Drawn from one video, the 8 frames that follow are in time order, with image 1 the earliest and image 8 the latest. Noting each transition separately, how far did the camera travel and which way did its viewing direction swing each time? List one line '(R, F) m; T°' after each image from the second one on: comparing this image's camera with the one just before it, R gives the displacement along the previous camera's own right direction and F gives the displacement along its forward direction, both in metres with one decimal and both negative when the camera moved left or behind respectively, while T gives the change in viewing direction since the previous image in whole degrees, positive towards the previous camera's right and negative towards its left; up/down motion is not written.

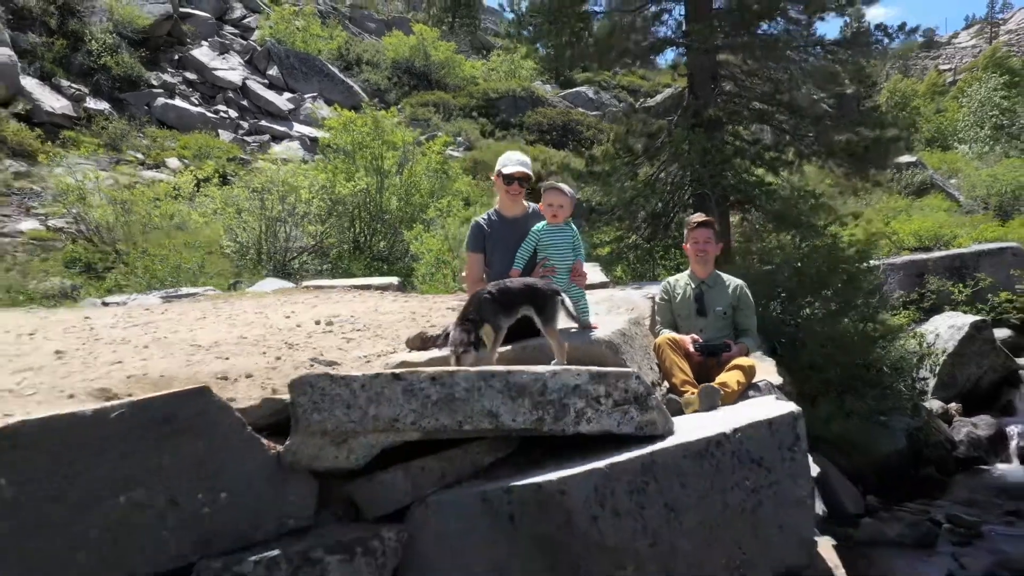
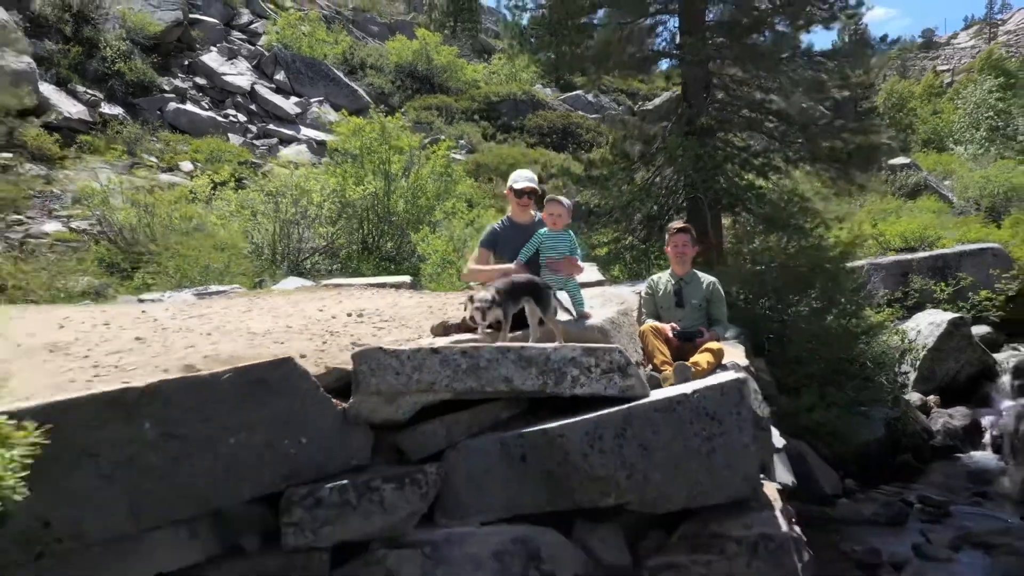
(0.0, -0.4) m; 0°
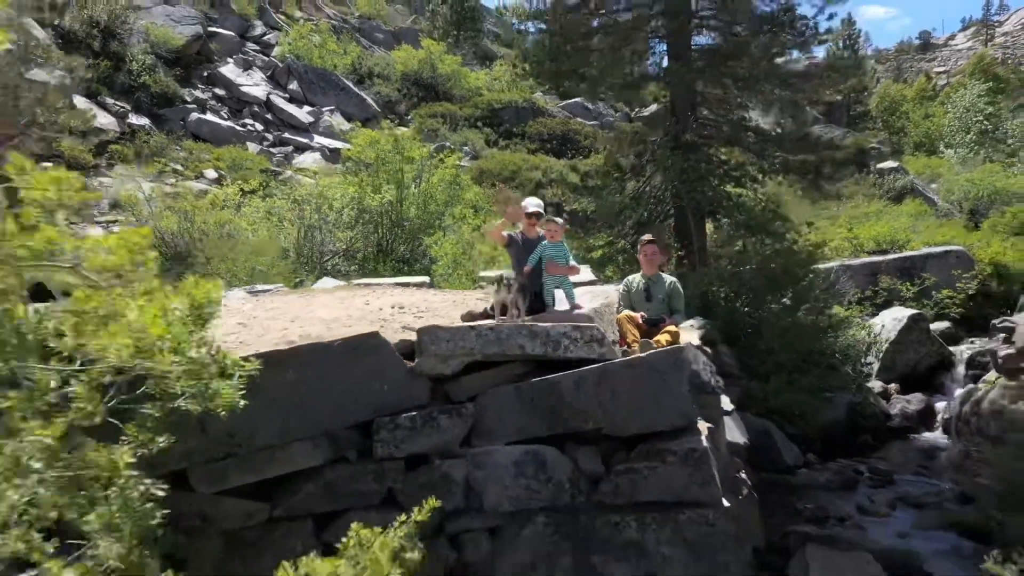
(0.0, -0.9) m; 0°
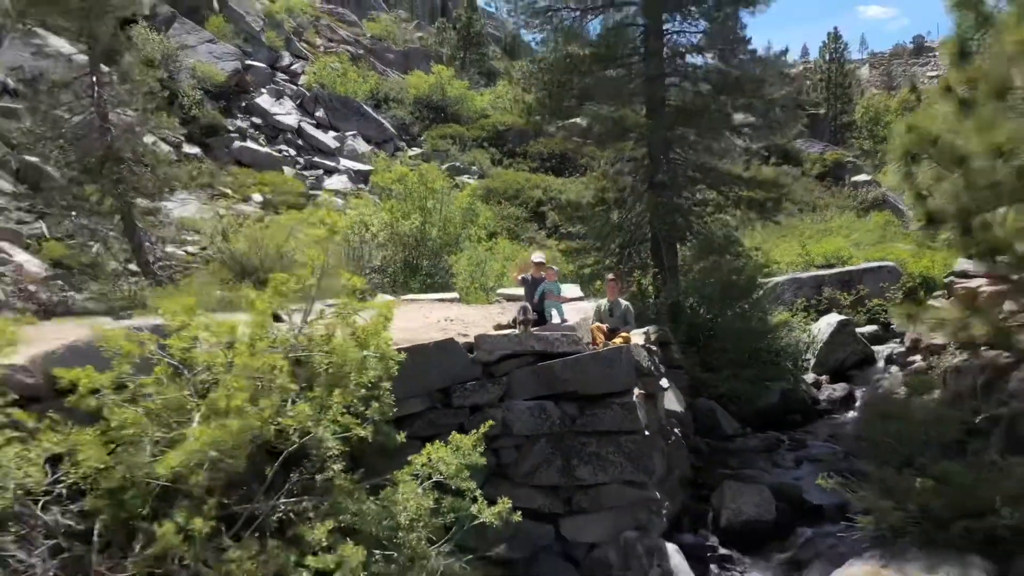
(-0.1, -2.1) m; 0°
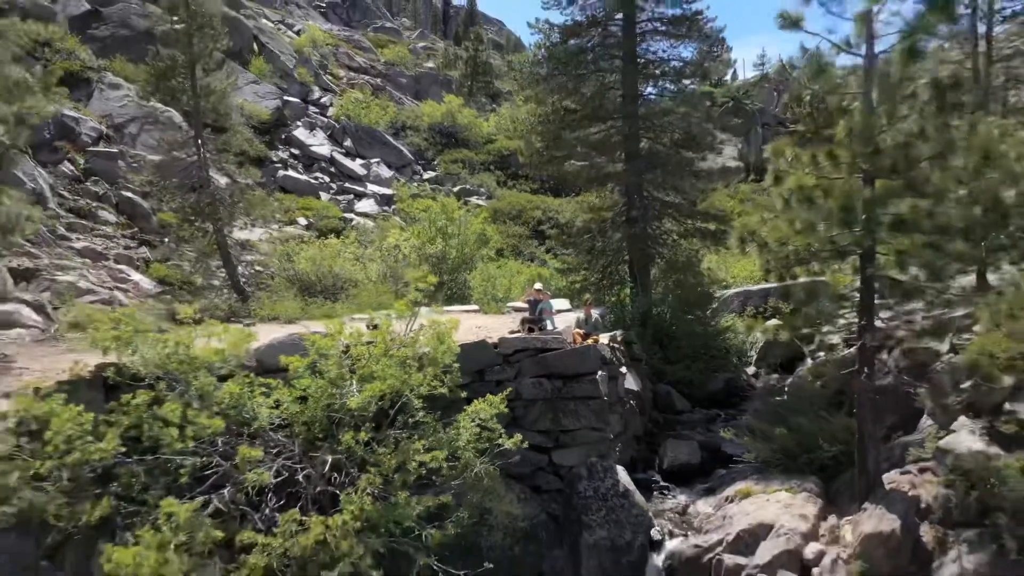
(-0.1, -2.9) m; 0°
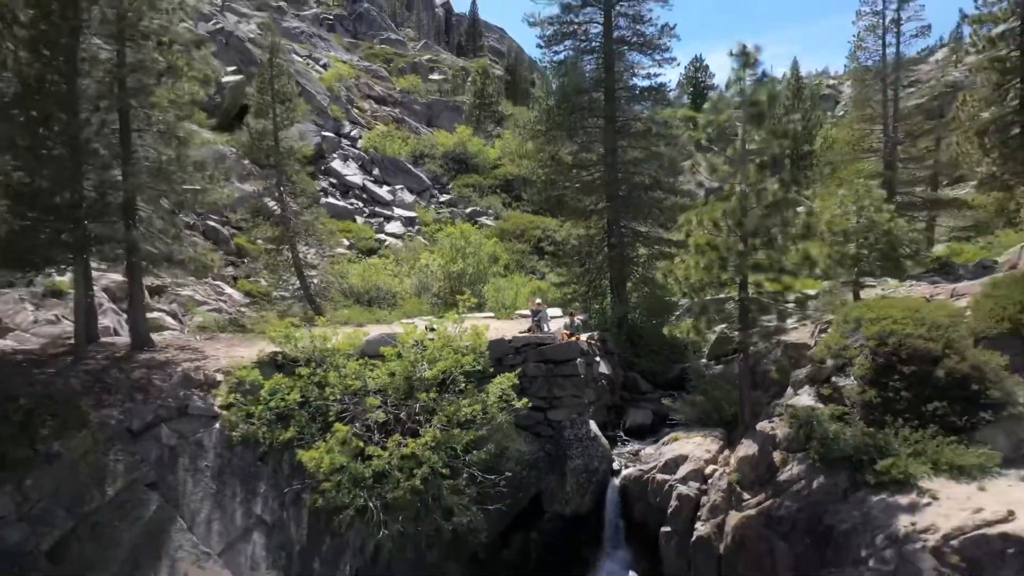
(-0.1, -3.9) m; 0°
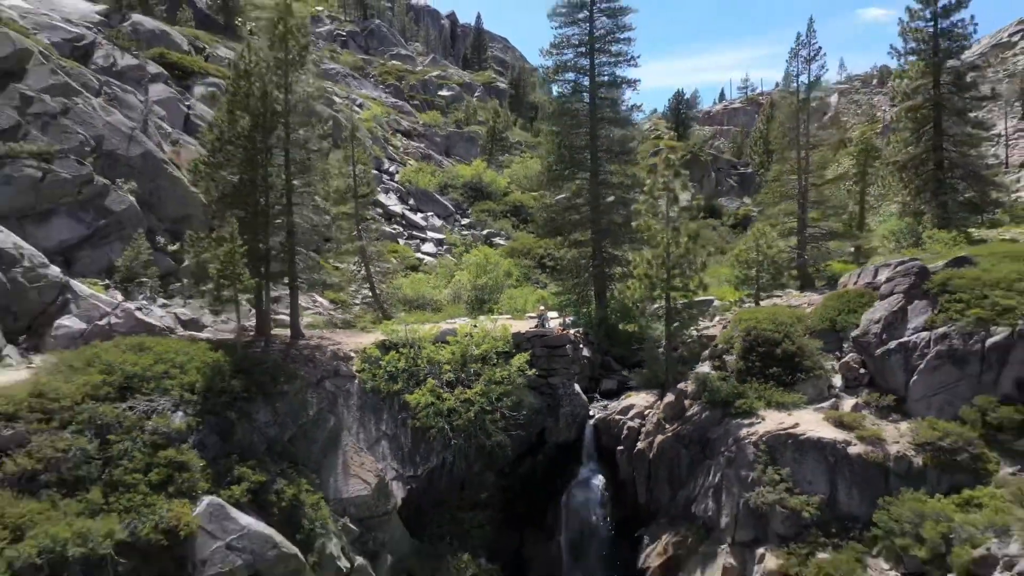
(-0.3, -6.6) m; 0°
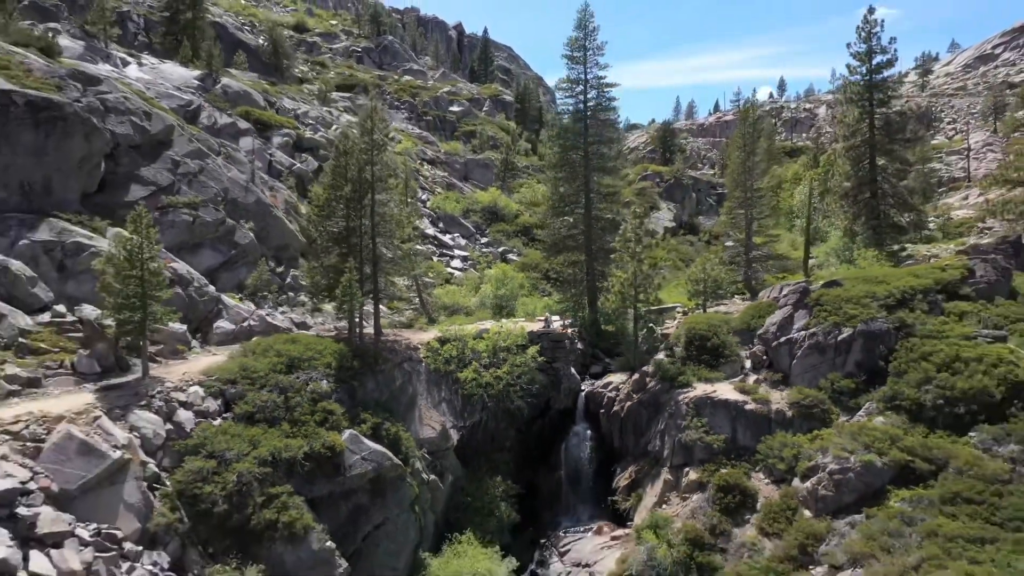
(-0.4, -7.6) m; 0°
